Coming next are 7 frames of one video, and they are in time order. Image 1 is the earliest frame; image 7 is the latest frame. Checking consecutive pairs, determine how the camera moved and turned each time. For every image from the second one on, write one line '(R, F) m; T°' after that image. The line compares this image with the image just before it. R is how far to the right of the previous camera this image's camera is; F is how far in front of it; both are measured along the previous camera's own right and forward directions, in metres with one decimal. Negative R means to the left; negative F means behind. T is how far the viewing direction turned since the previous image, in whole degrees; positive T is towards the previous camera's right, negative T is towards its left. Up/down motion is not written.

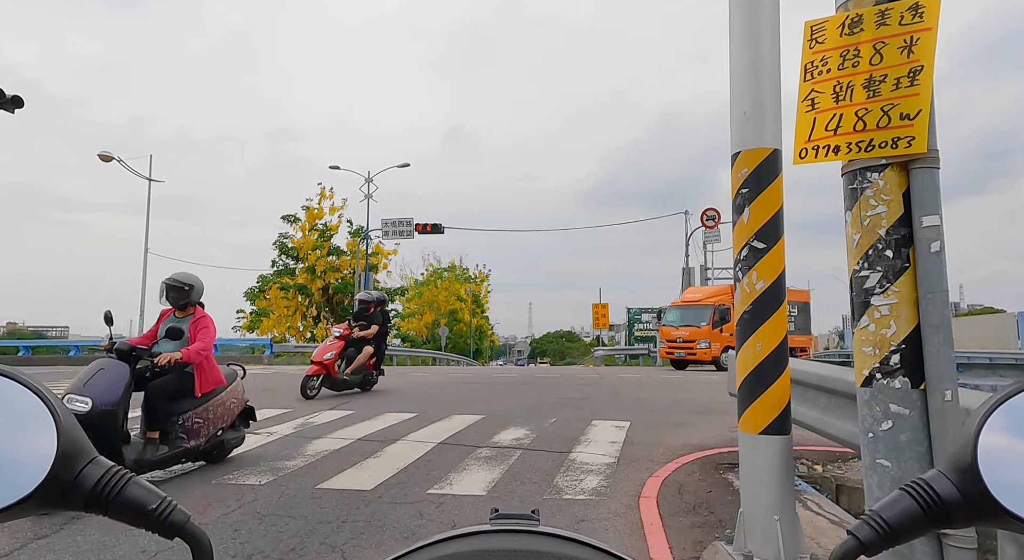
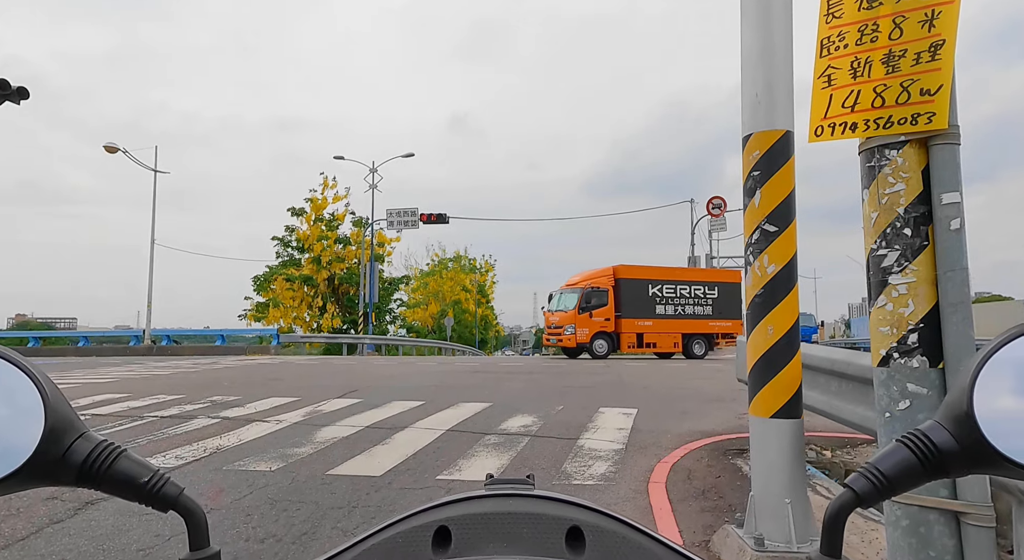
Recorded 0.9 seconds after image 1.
(0.0, 0.0) m; 0°
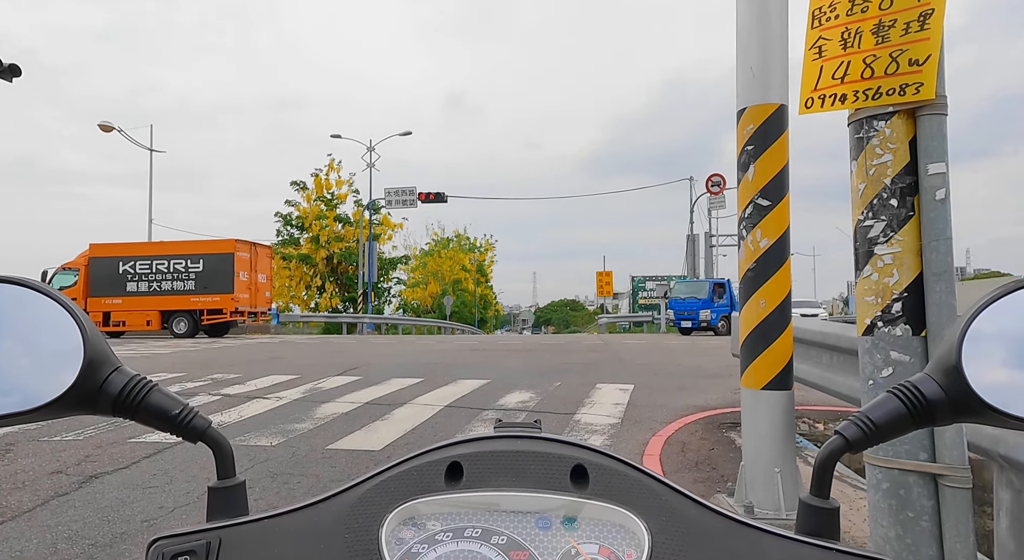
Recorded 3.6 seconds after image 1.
(0.0, 0.0) m; 0°
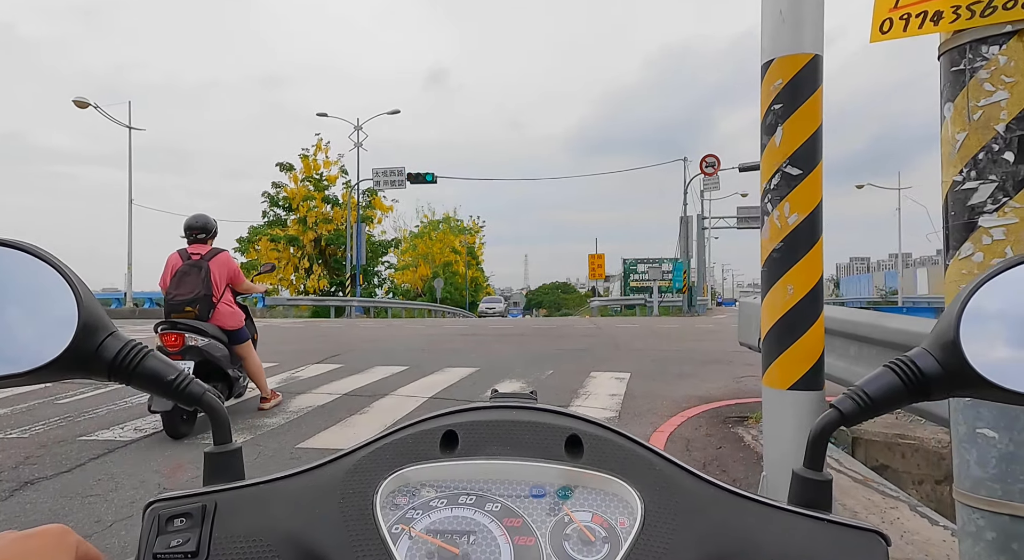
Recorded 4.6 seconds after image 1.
(0.0, +0.2) m; +1°
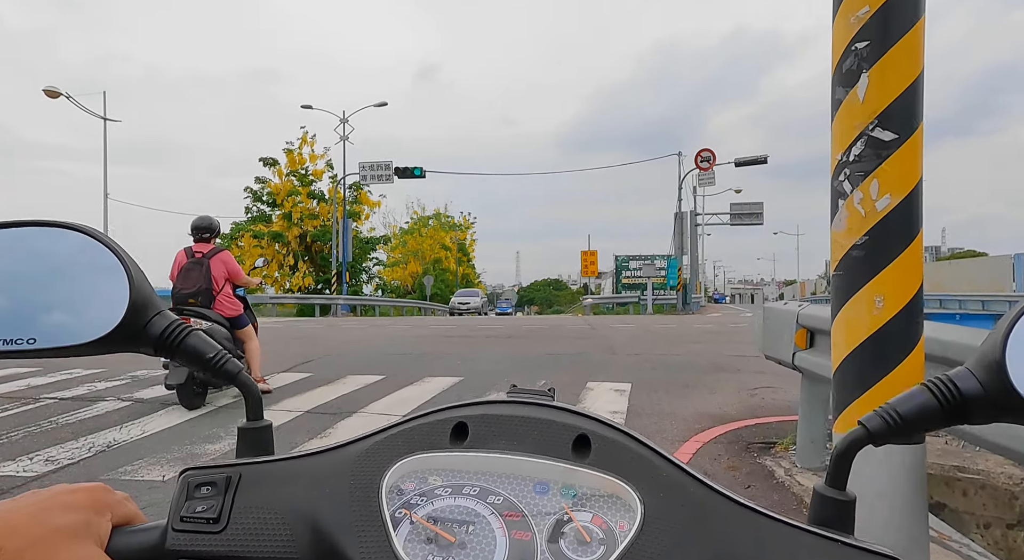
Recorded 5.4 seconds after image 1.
(0.0, +0.4) m; +1°
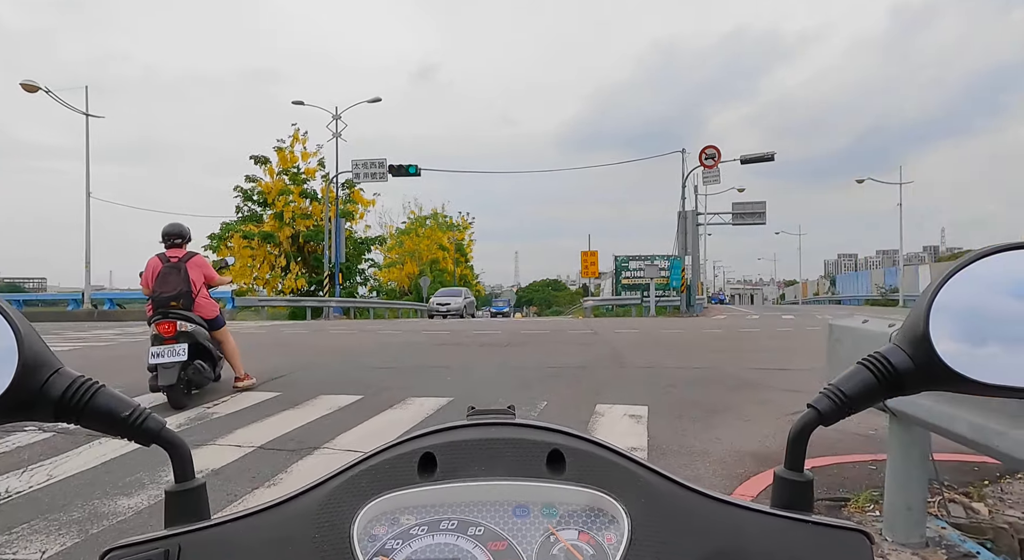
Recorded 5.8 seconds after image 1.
(0.0, +0.5) m; 0°
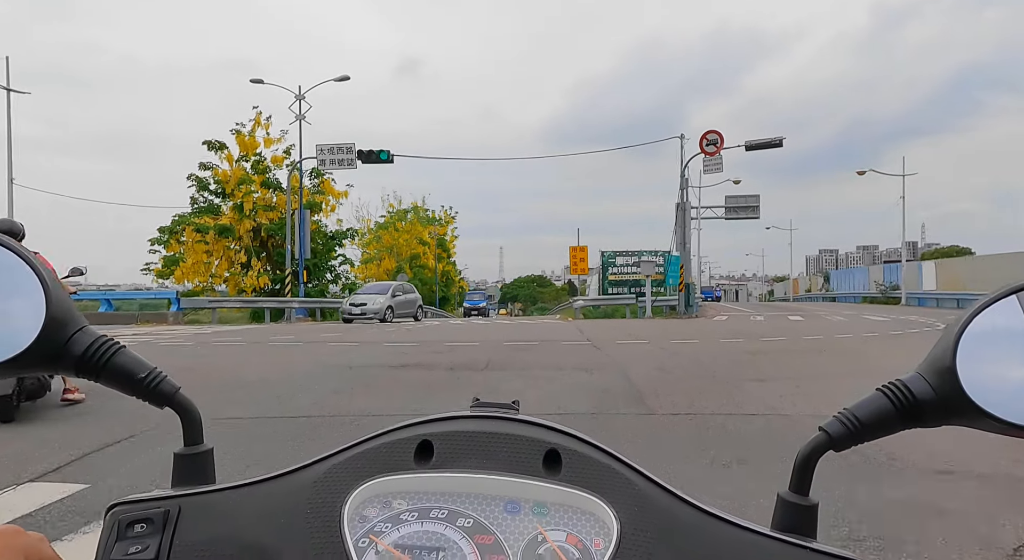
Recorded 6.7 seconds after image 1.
(0.0, +1.3) m; +1°
